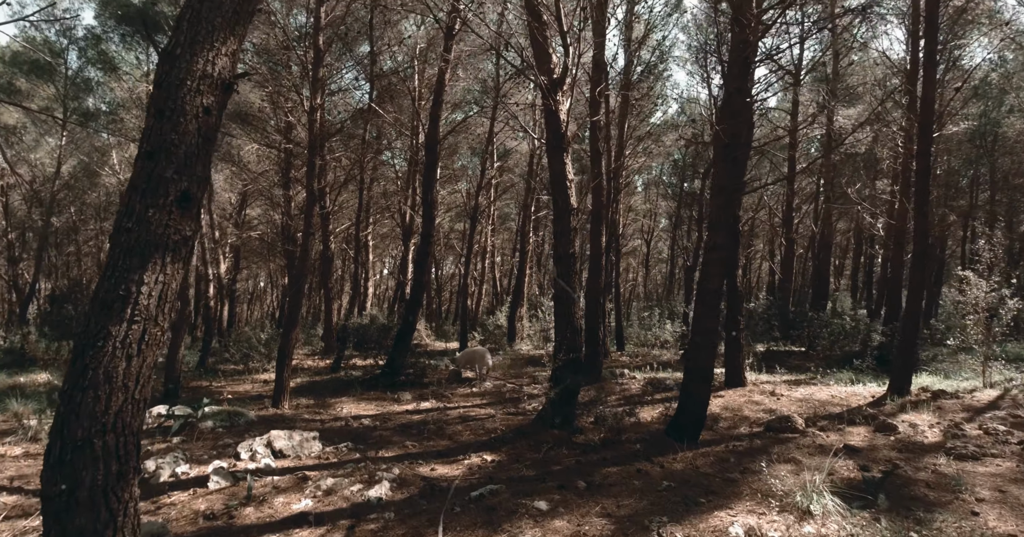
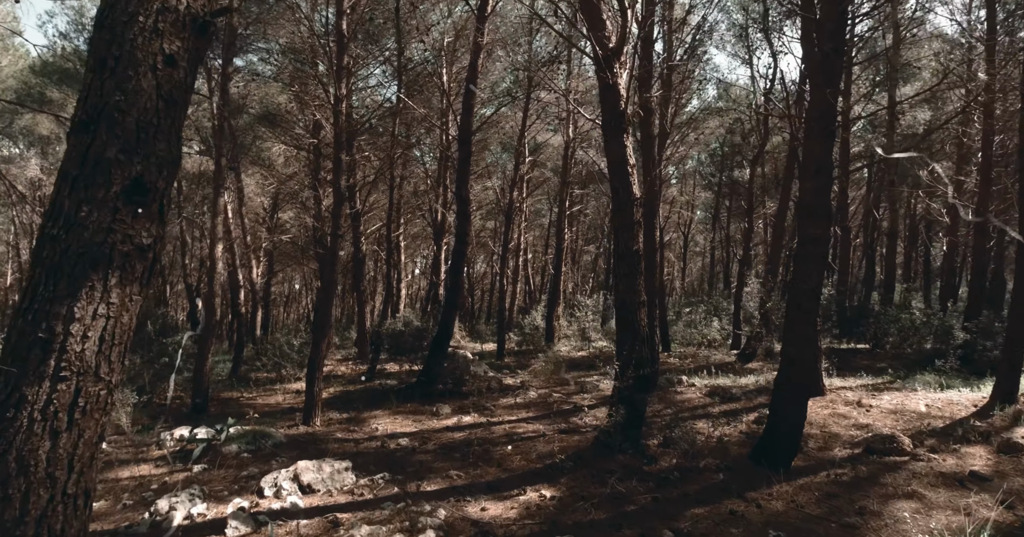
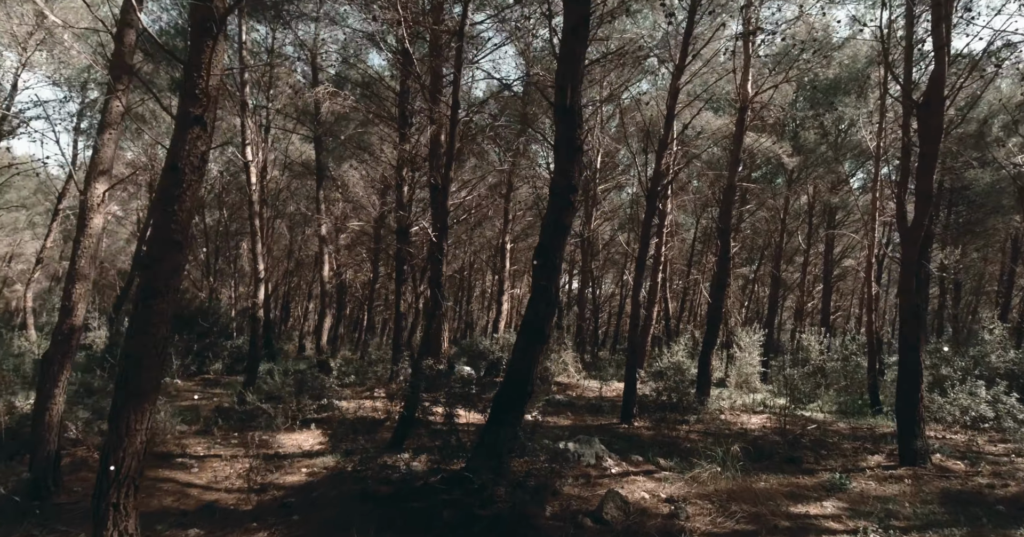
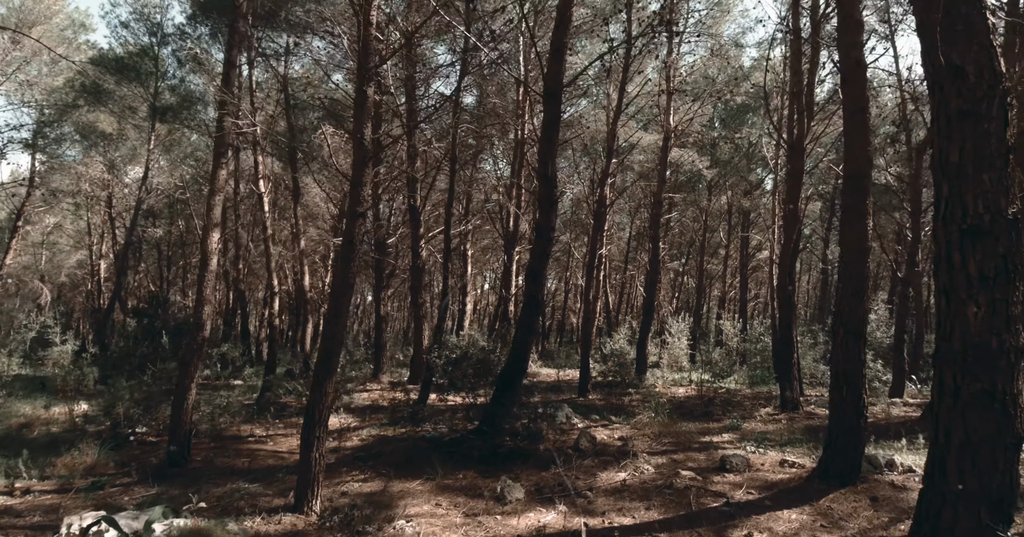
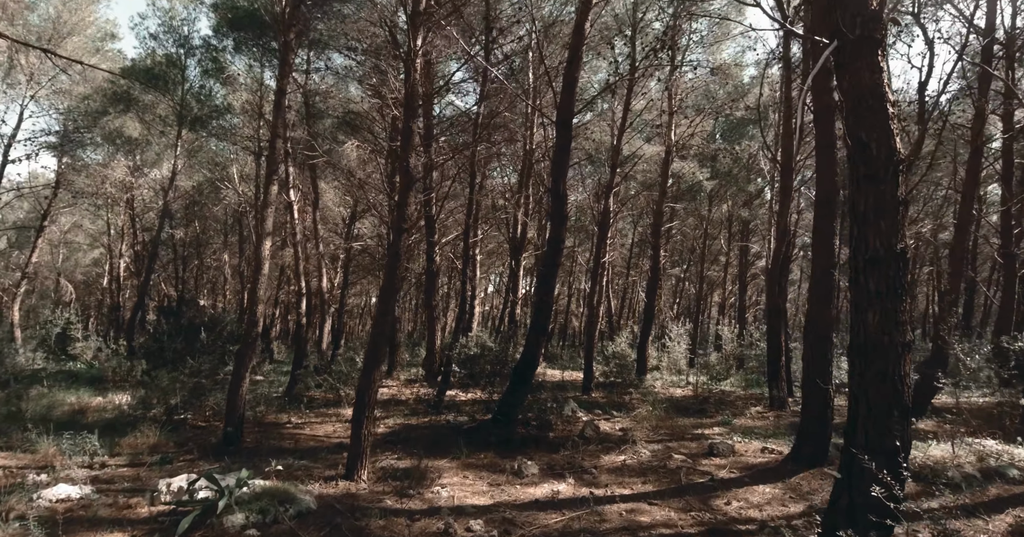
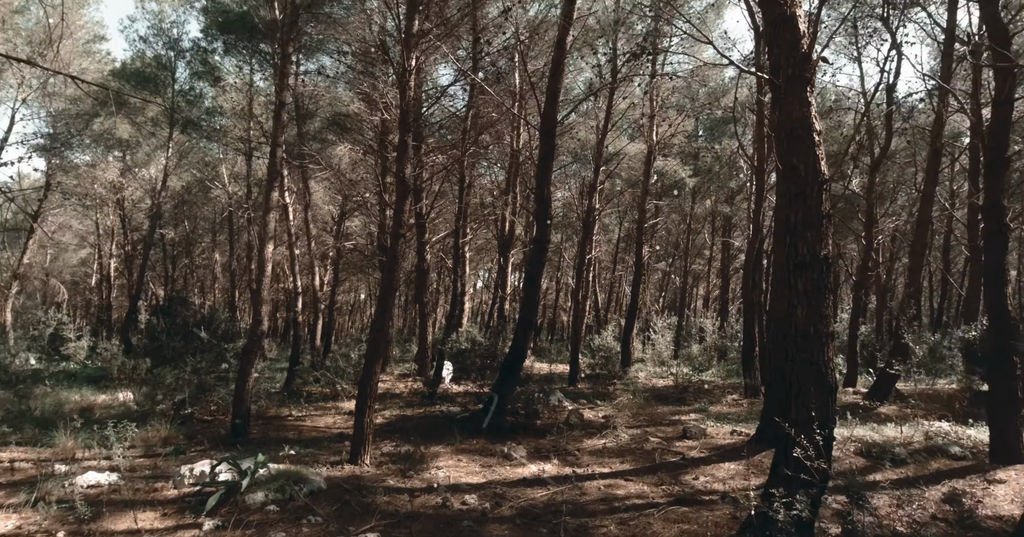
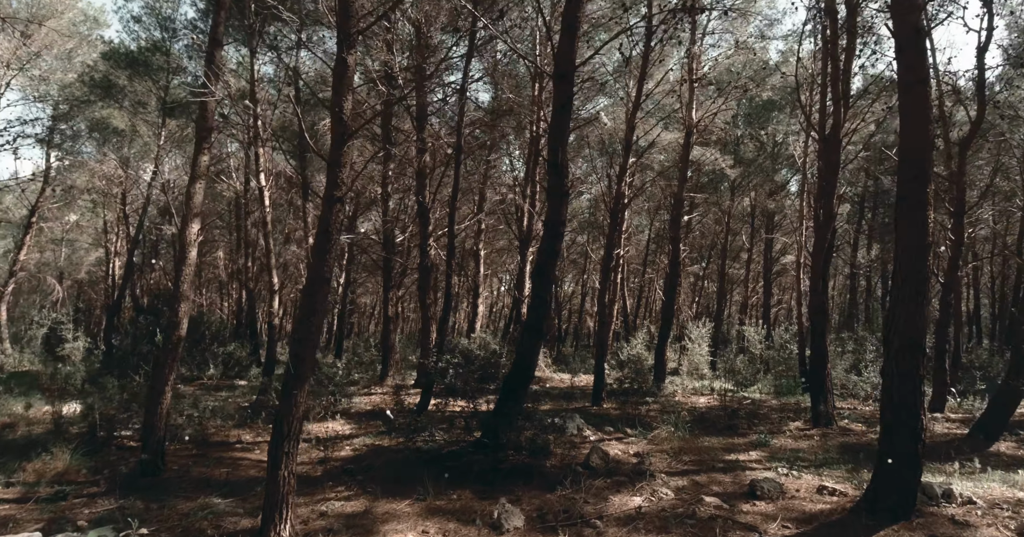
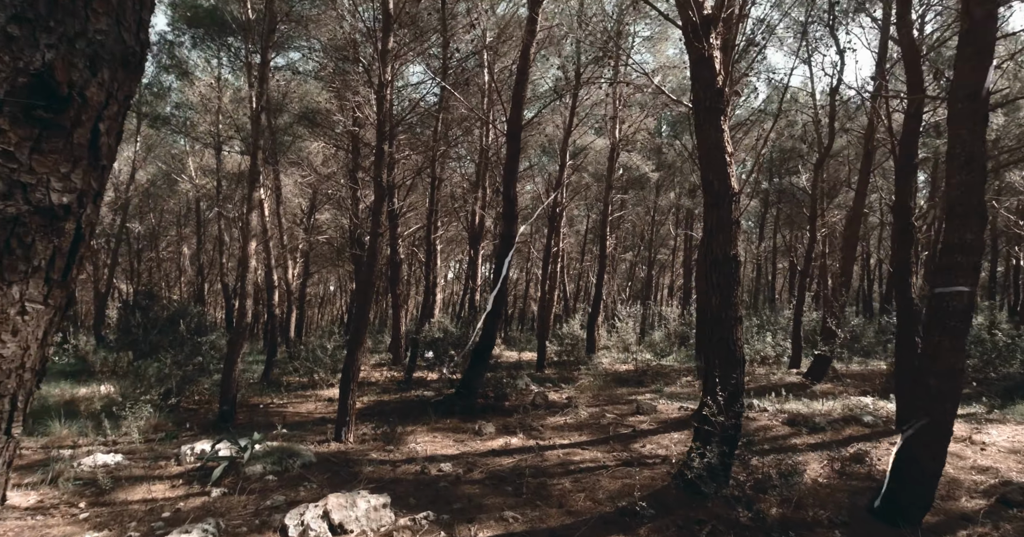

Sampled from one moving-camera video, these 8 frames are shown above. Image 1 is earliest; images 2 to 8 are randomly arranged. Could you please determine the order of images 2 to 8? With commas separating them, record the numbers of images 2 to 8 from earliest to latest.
2, 8, 6, 5, 4, 7, 3
